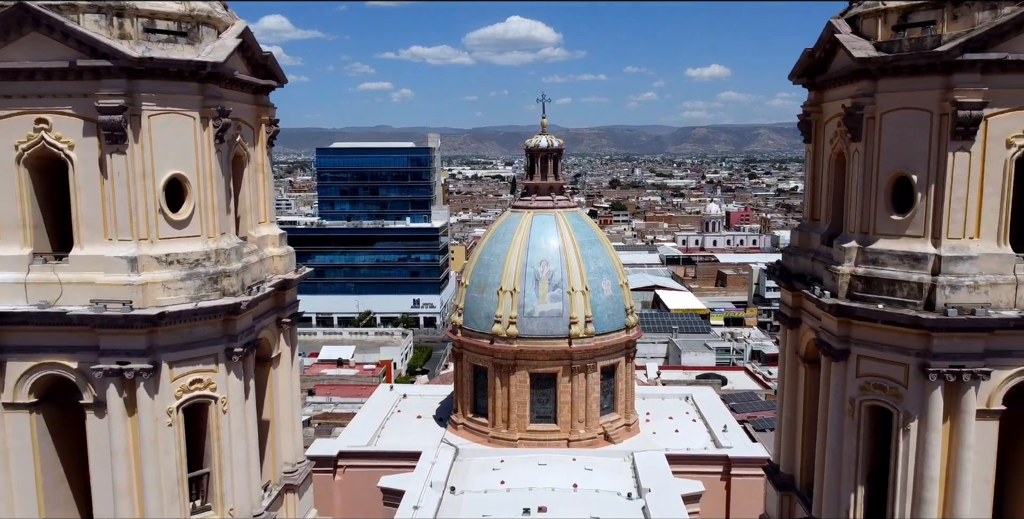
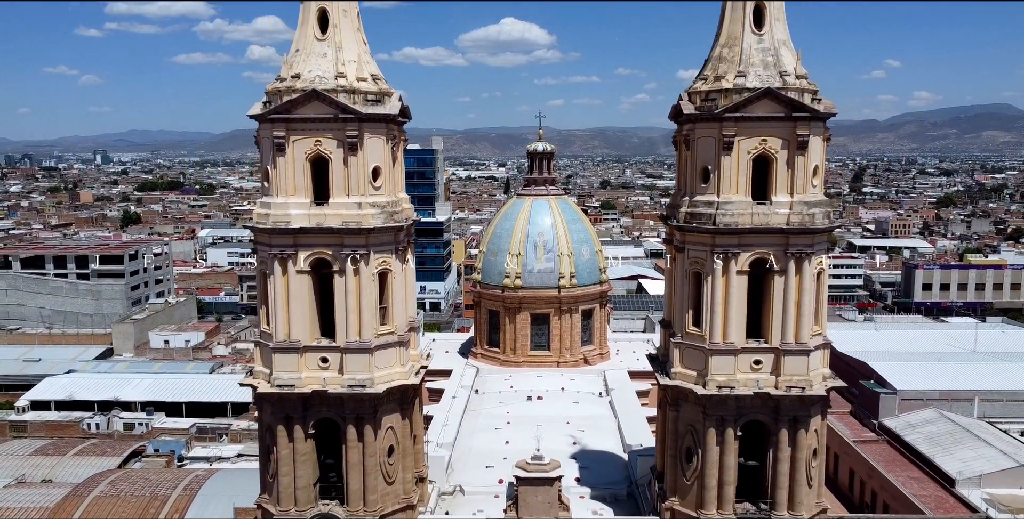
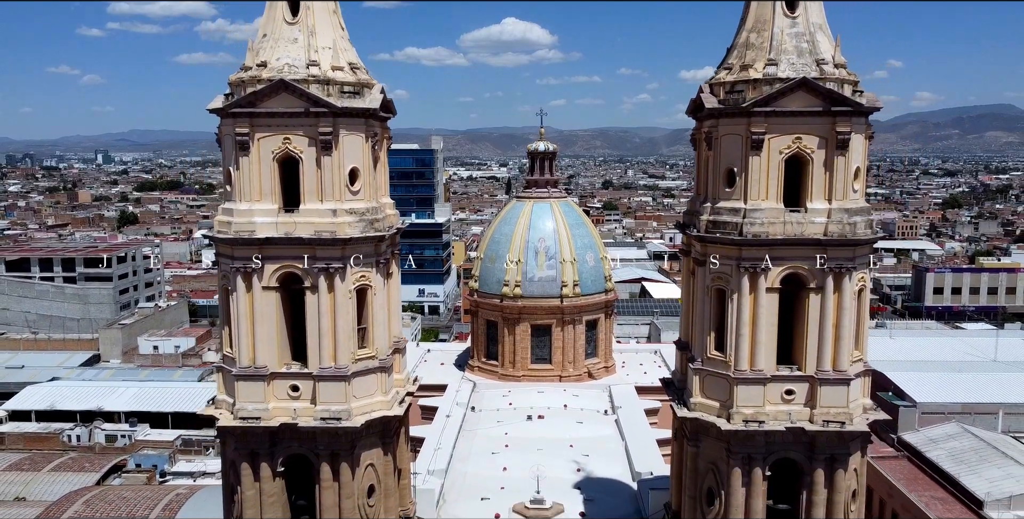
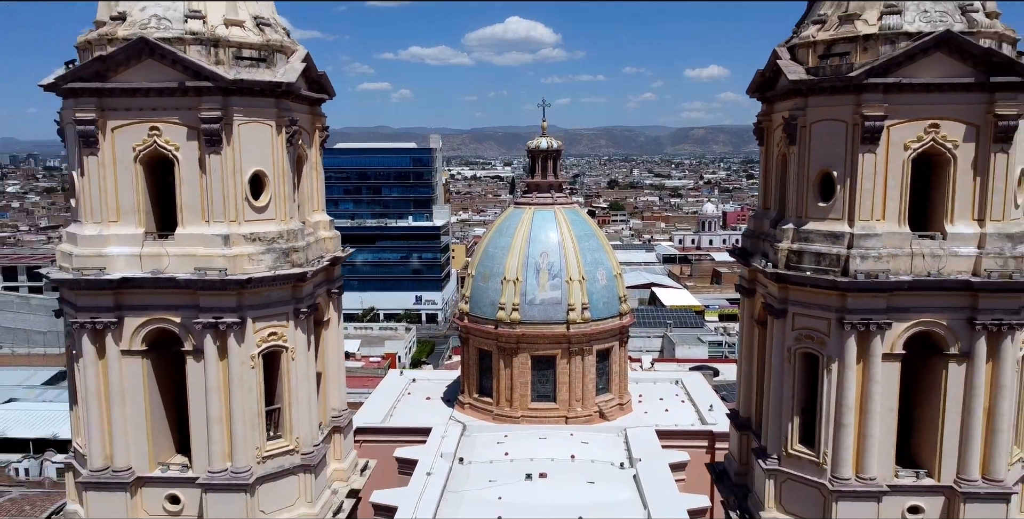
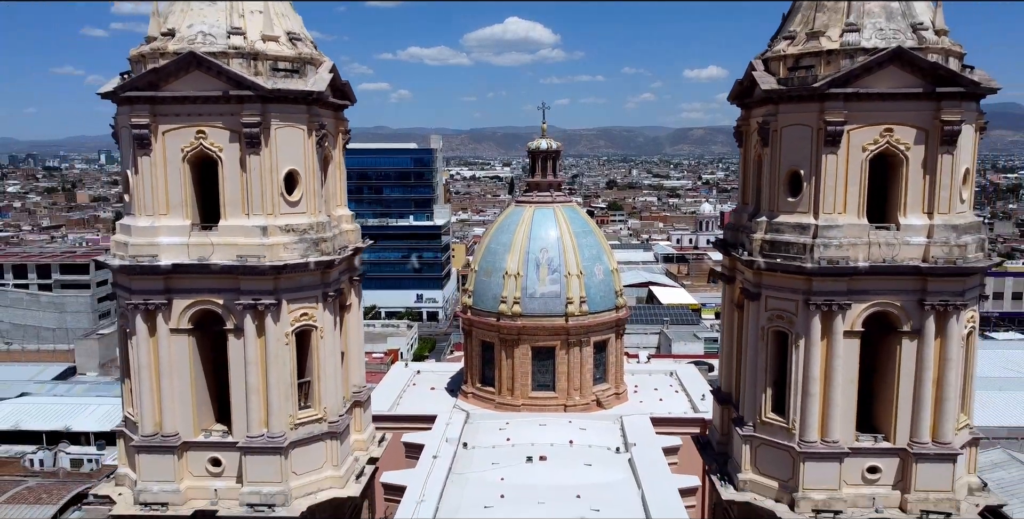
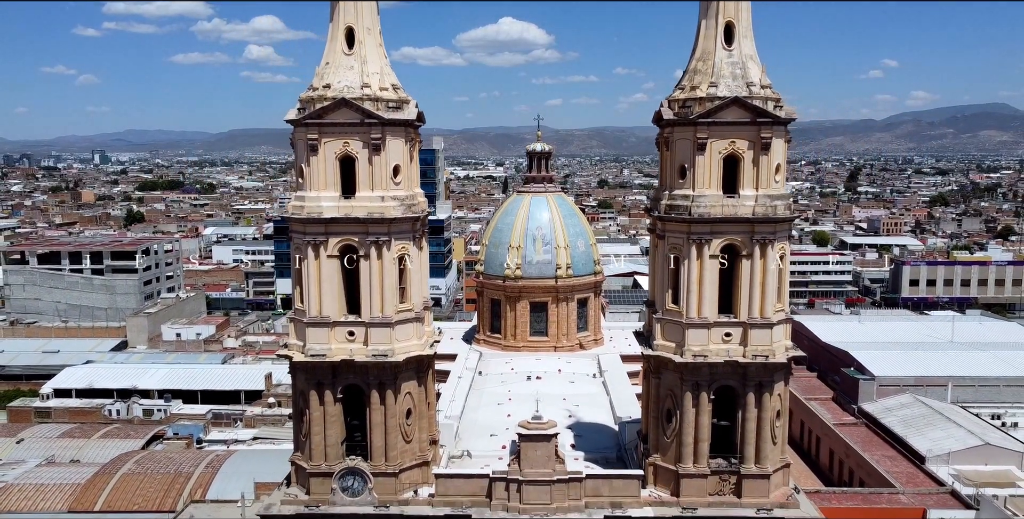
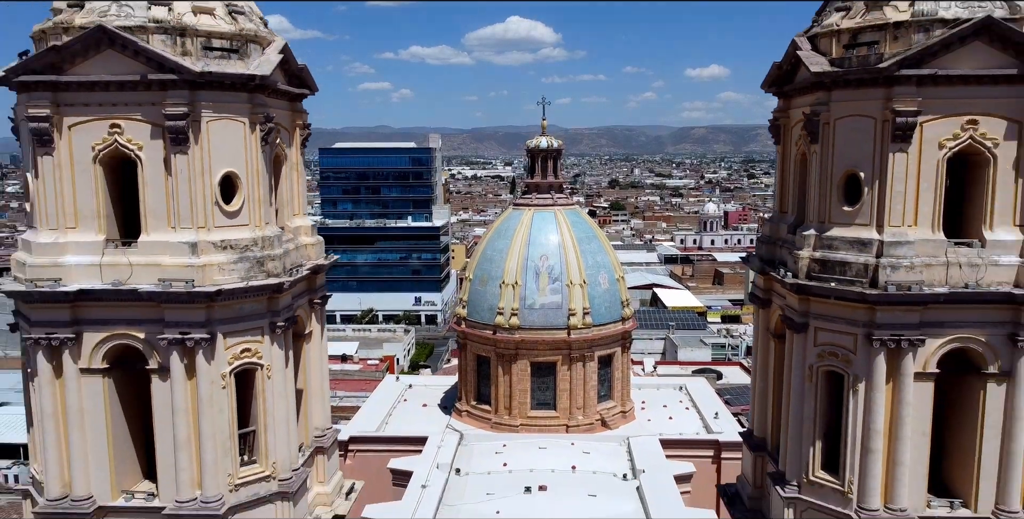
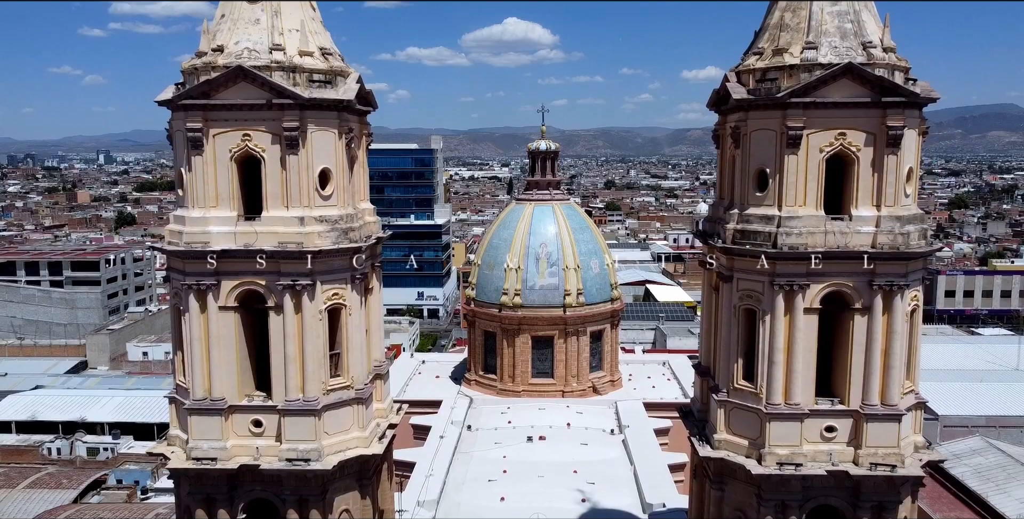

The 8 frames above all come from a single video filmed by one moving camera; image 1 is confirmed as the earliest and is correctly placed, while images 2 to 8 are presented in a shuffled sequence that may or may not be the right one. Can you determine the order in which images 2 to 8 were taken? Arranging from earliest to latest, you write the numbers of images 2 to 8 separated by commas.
7, 4, 5, 8, 3, 2, 6
